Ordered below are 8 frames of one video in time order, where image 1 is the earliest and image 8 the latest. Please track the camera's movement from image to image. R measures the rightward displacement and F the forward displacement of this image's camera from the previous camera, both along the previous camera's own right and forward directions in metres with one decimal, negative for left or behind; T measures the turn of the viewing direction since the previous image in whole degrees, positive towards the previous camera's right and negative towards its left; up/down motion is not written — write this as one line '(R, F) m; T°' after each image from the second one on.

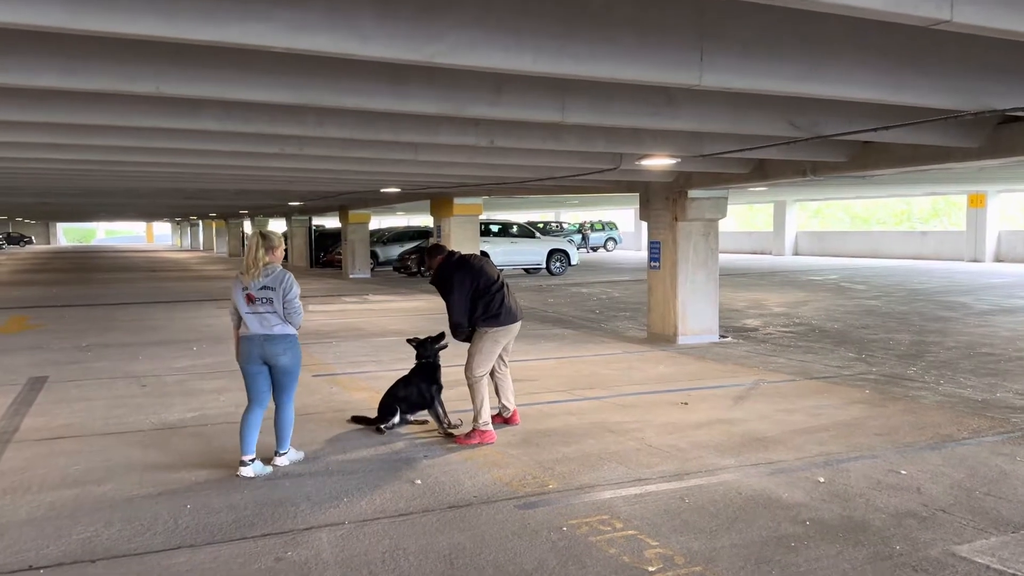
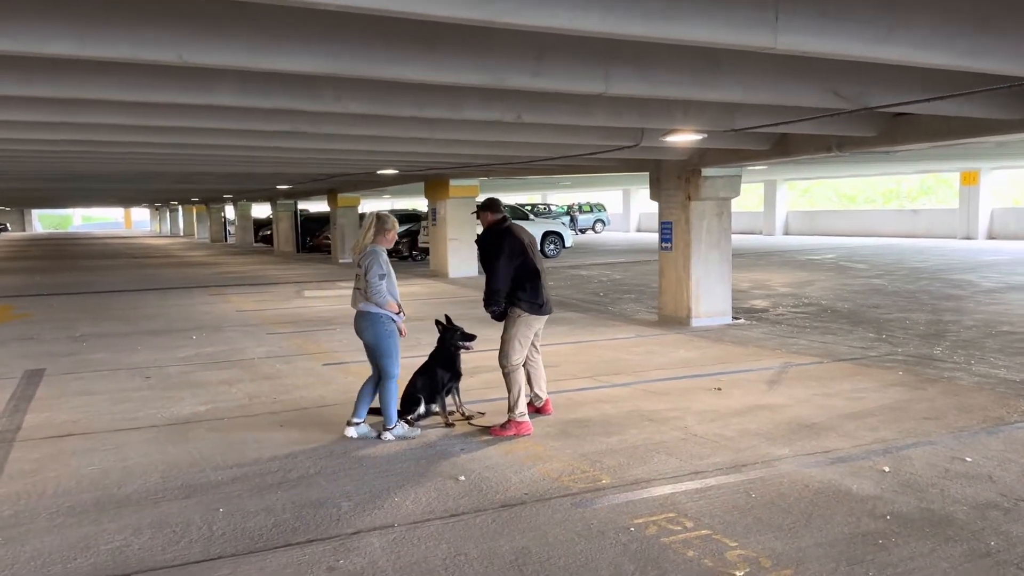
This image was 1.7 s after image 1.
(-0.4, +0.3) m; +1°
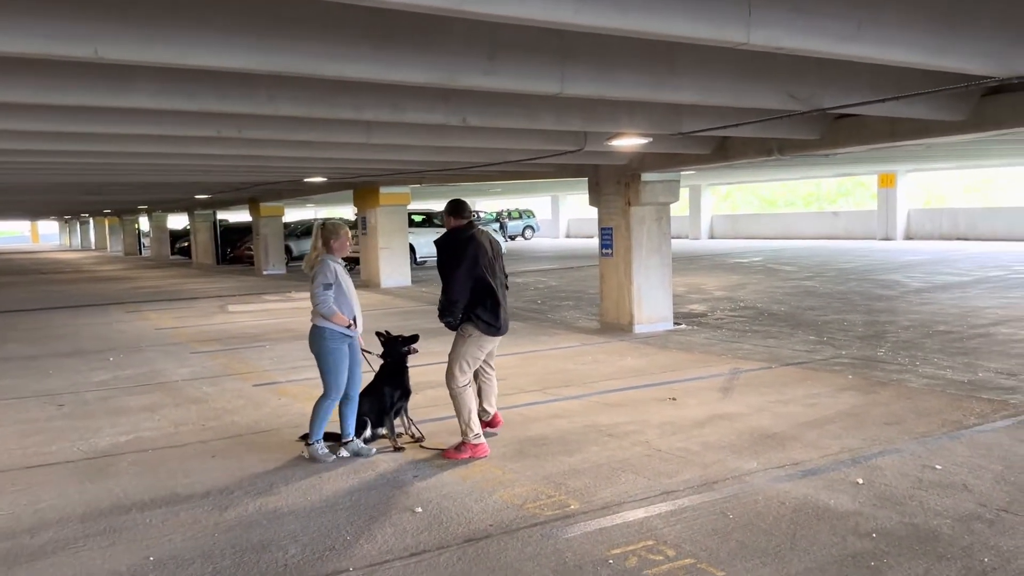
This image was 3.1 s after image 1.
(-0.2, +0.3) m; +5°
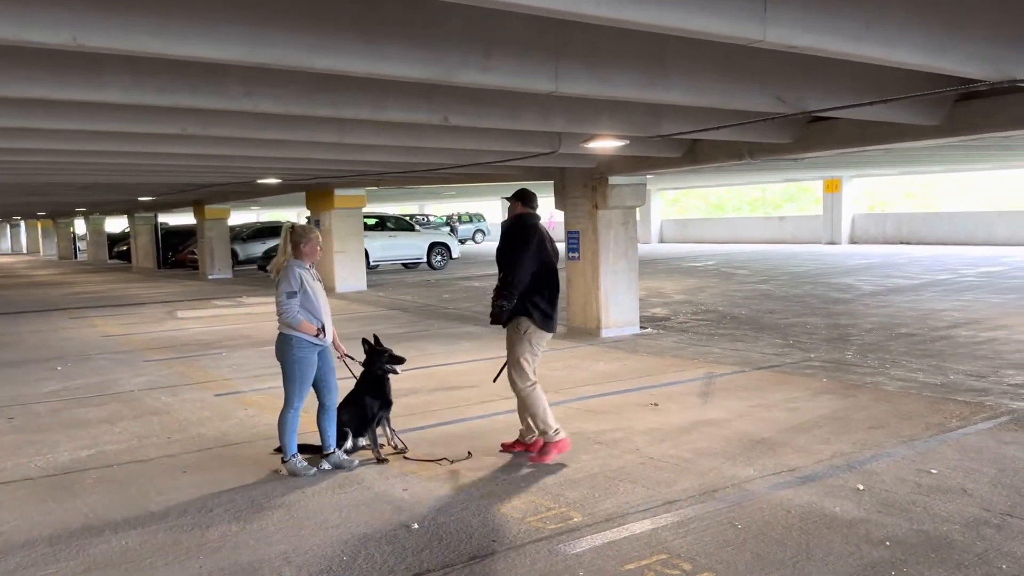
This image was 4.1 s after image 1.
(-0.3, +0.2) m; +4°
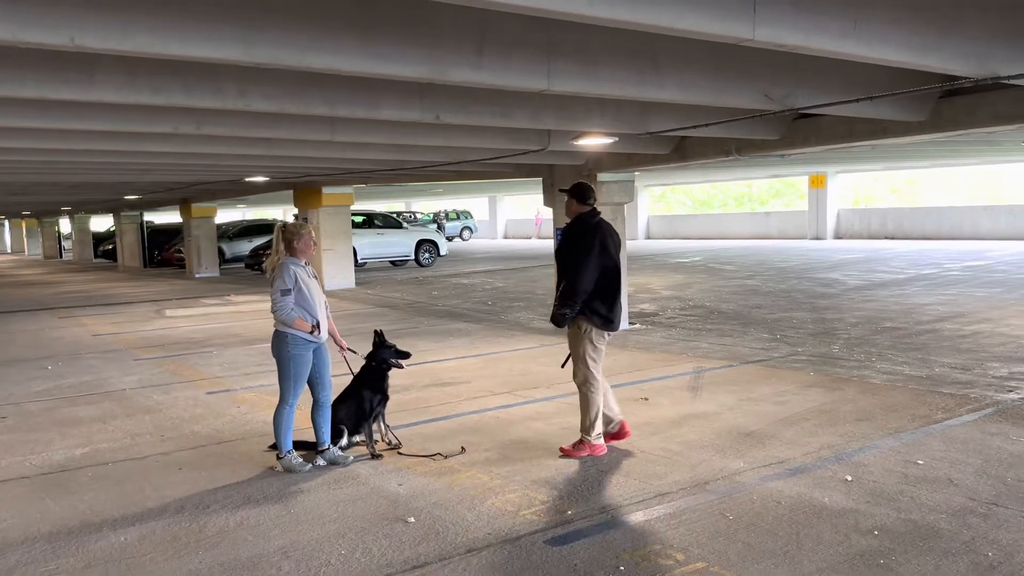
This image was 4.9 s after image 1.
(0.0, -0.1) m; +1°
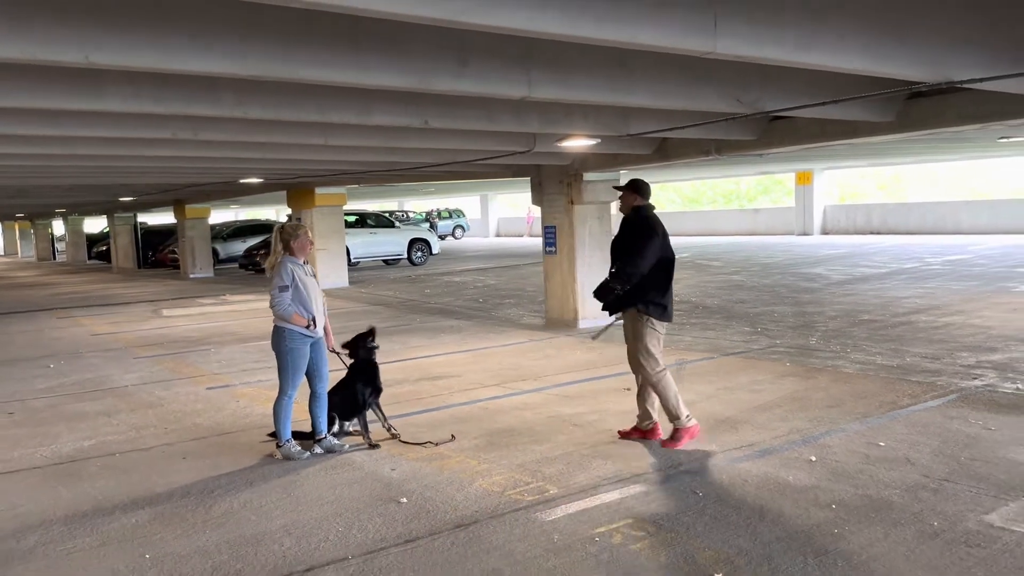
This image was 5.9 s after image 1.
(+0.1, -0.3) m; 0°
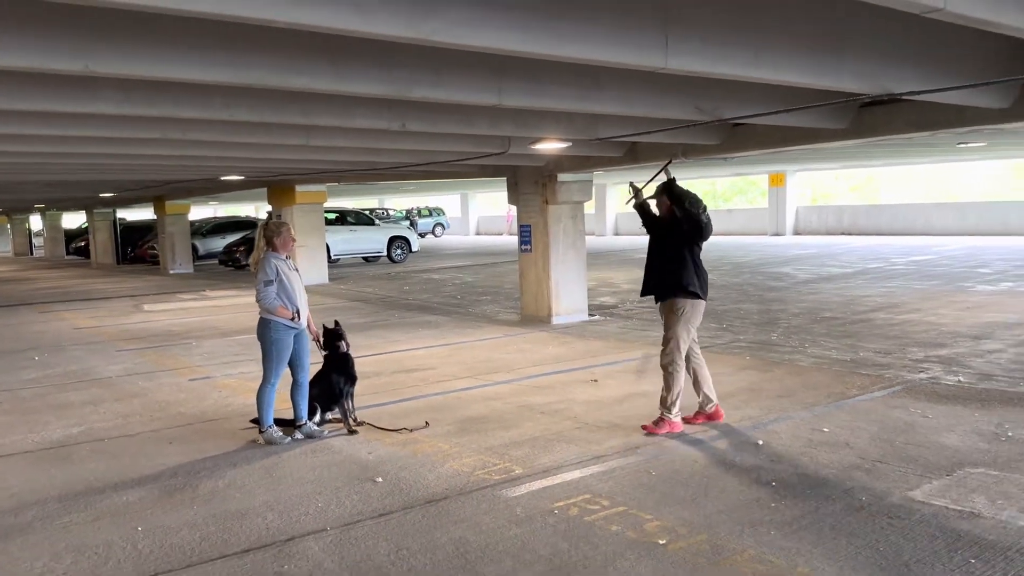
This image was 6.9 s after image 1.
(+0.1, -0.3) m; +1°
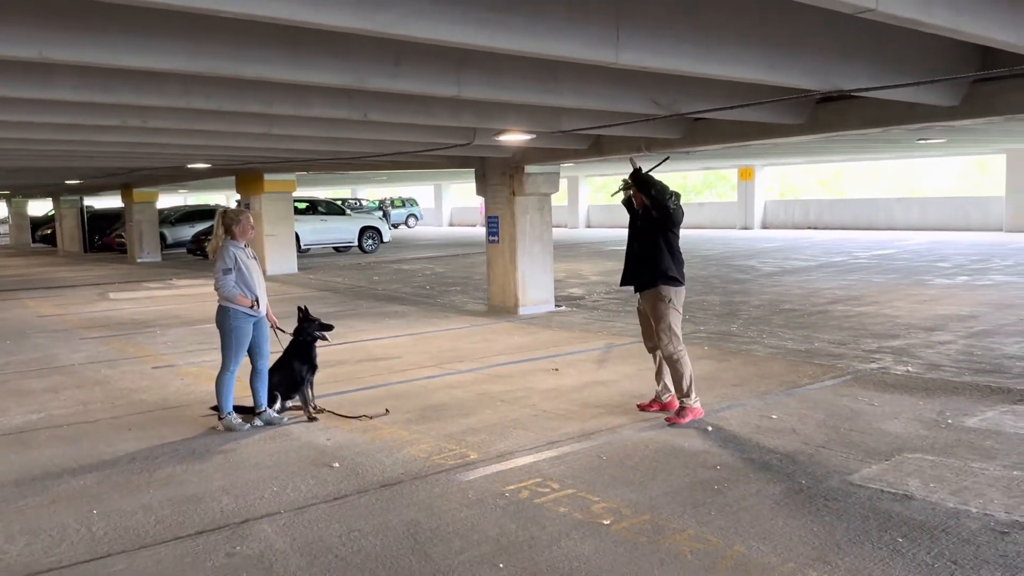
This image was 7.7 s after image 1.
(+0.1, -0.1) m; +2°
